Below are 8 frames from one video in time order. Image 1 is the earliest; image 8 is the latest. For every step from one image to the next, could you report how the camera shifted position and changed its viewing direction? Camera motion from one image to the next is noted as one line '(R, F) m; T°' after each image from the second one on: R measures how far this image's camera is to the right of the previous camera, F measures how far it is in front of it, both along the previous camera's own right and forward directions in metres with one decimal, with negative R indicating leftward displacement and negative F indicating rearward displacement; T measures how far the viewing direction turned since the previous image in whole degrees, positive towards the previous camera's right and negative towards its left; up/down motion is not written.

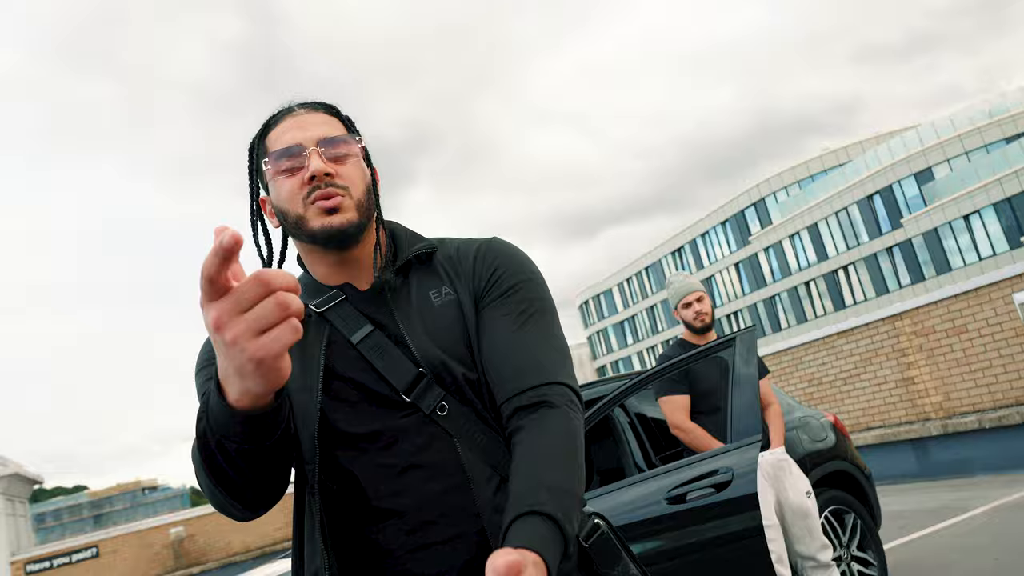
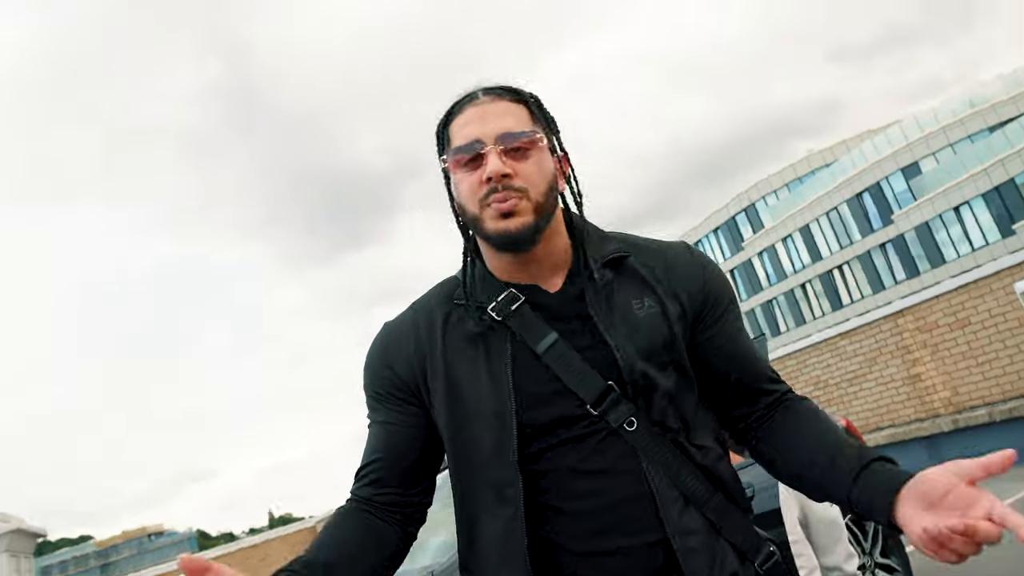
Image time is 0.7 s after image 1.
(0.0, +0.1) m; 0°
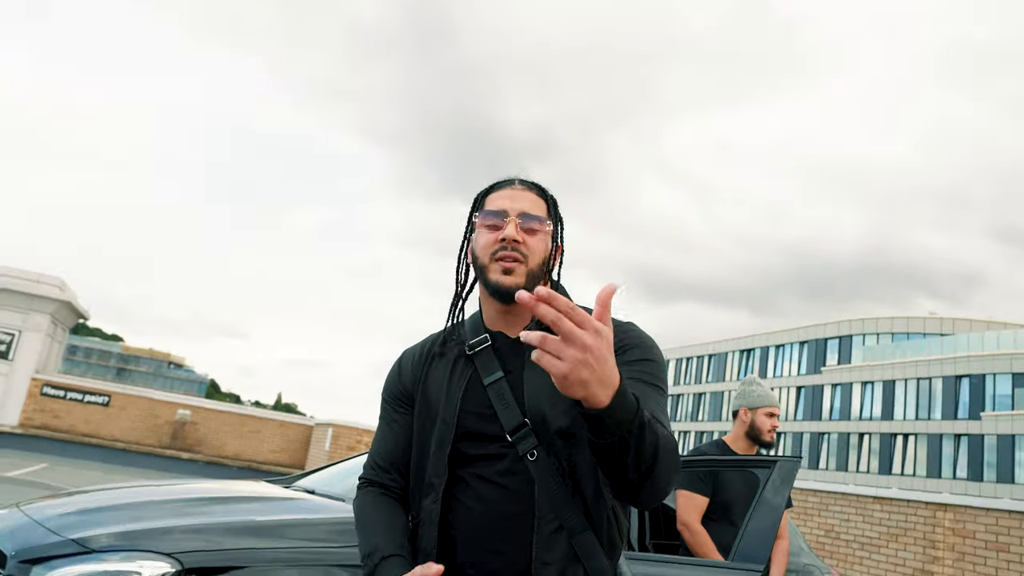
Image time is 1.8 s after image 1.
(0.0, 0.0) m; -5°
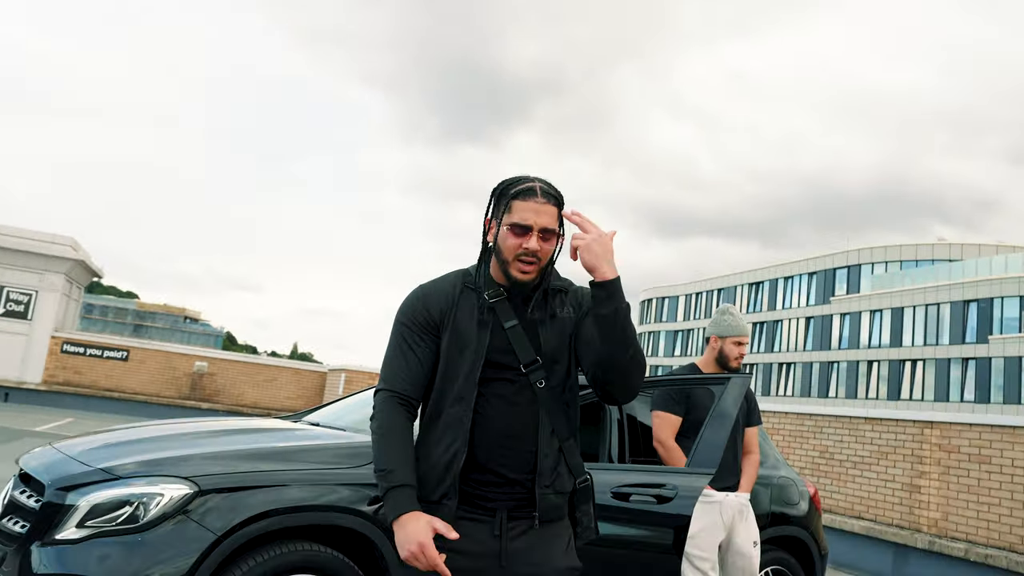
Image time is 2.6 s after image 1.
(+0.1, -0.2) m; -1°
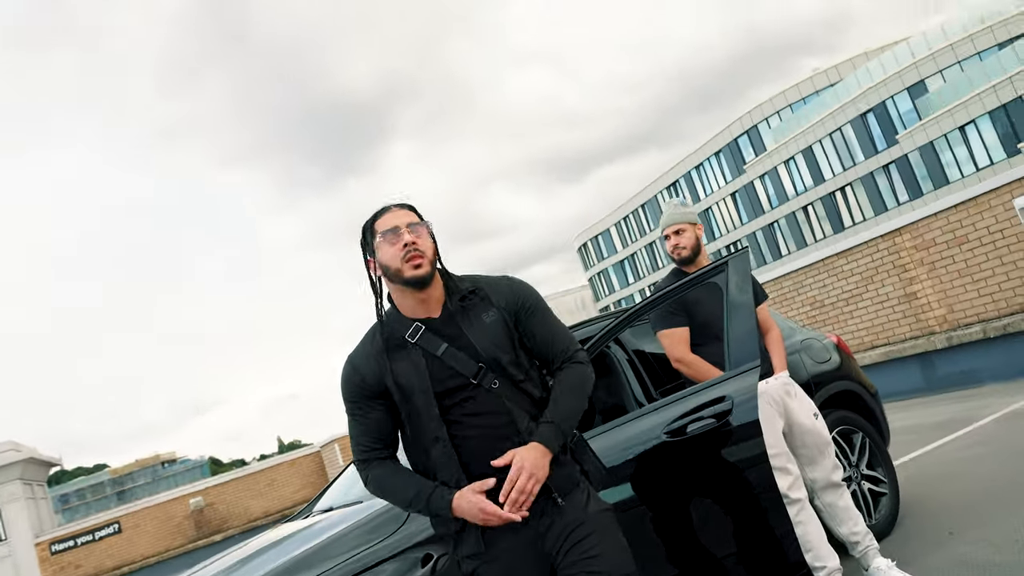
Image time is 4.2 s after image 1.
(0.0, +0.2) m; +4°
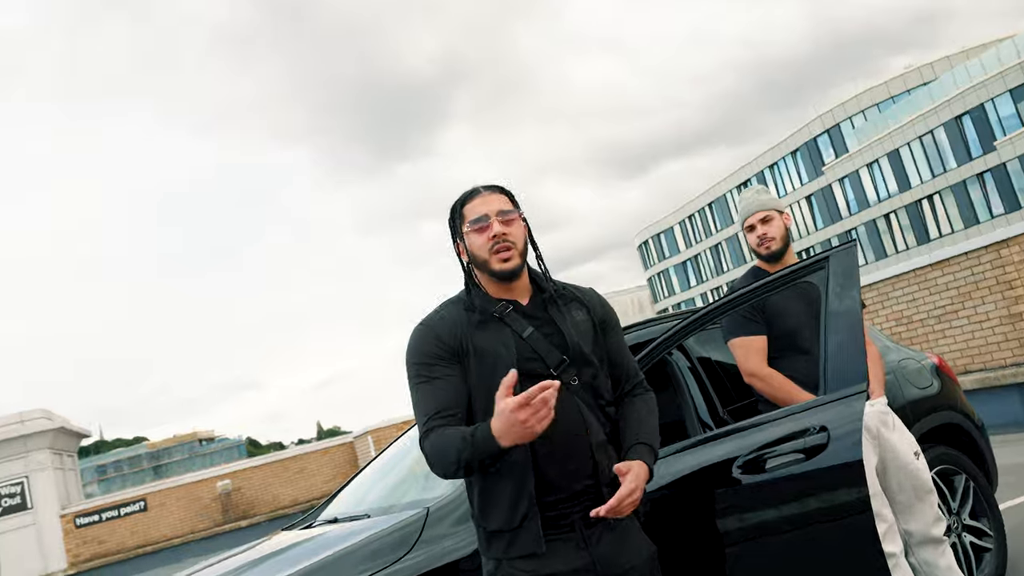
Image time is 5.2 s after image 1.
(+0.3, +0.8) m; -5°
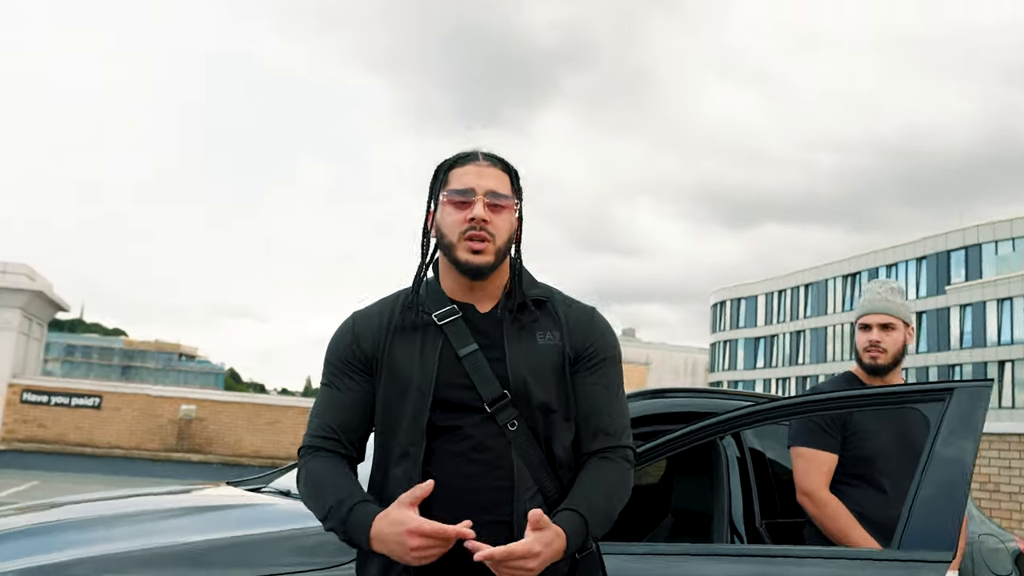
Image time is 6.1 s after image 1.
(-0.3, +1.4) m; -2°
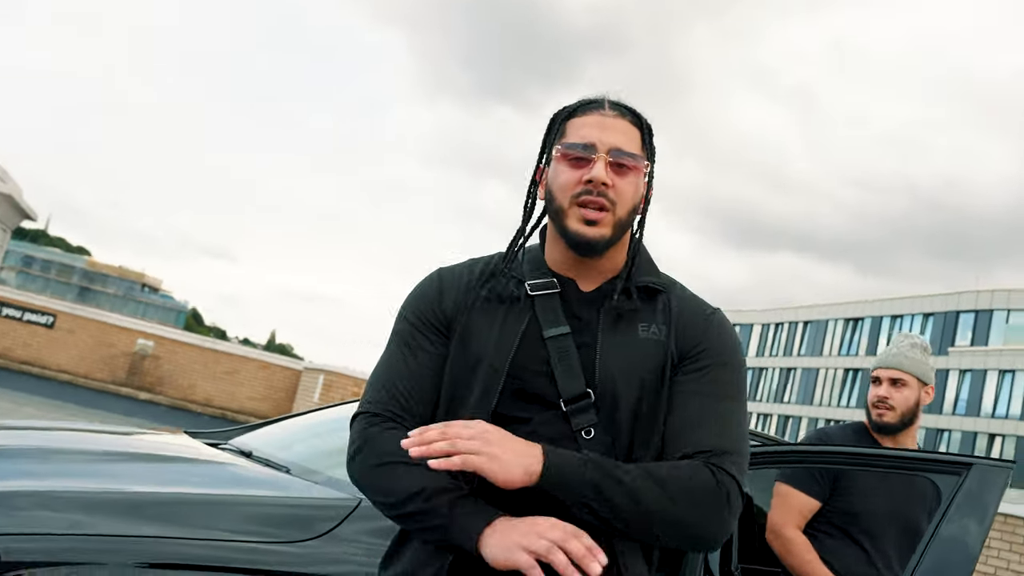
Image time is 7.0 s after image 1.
(-0.3, +0.5) m; +2°
